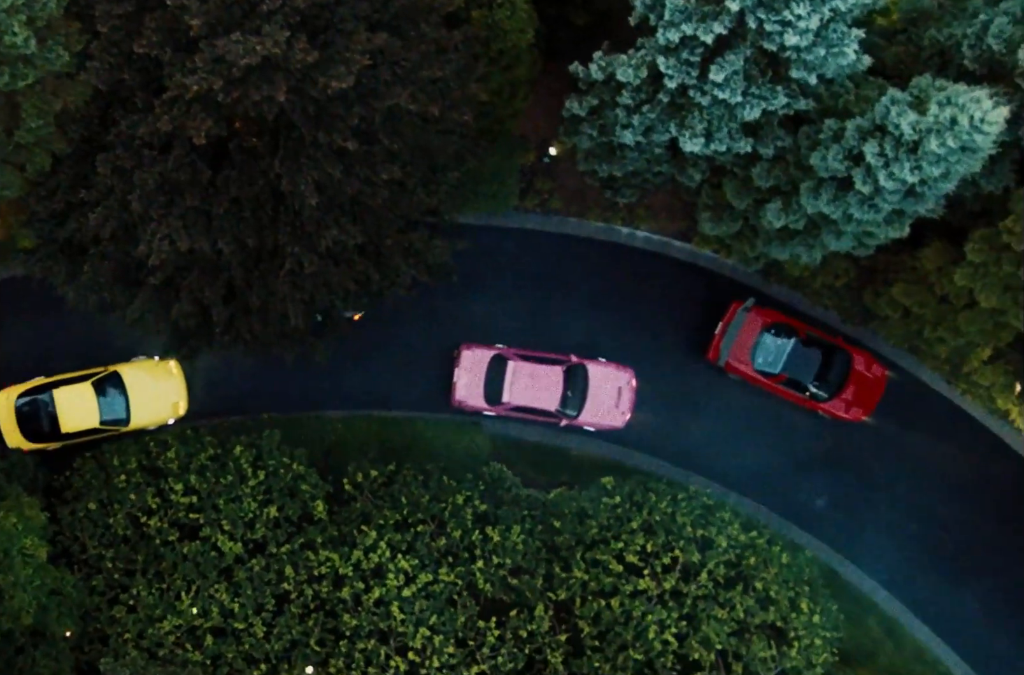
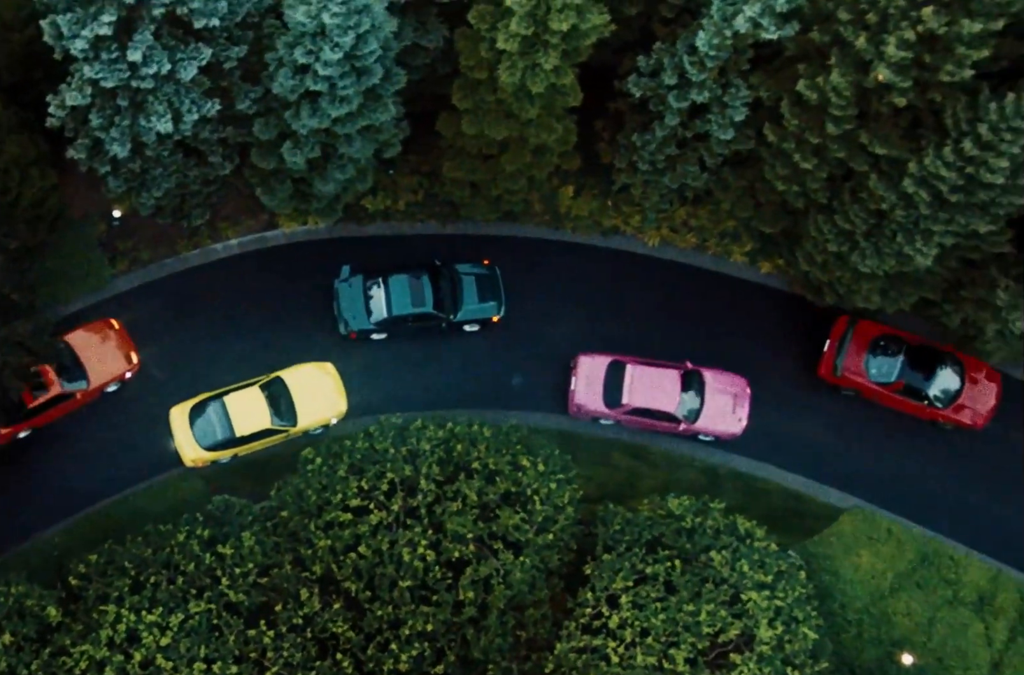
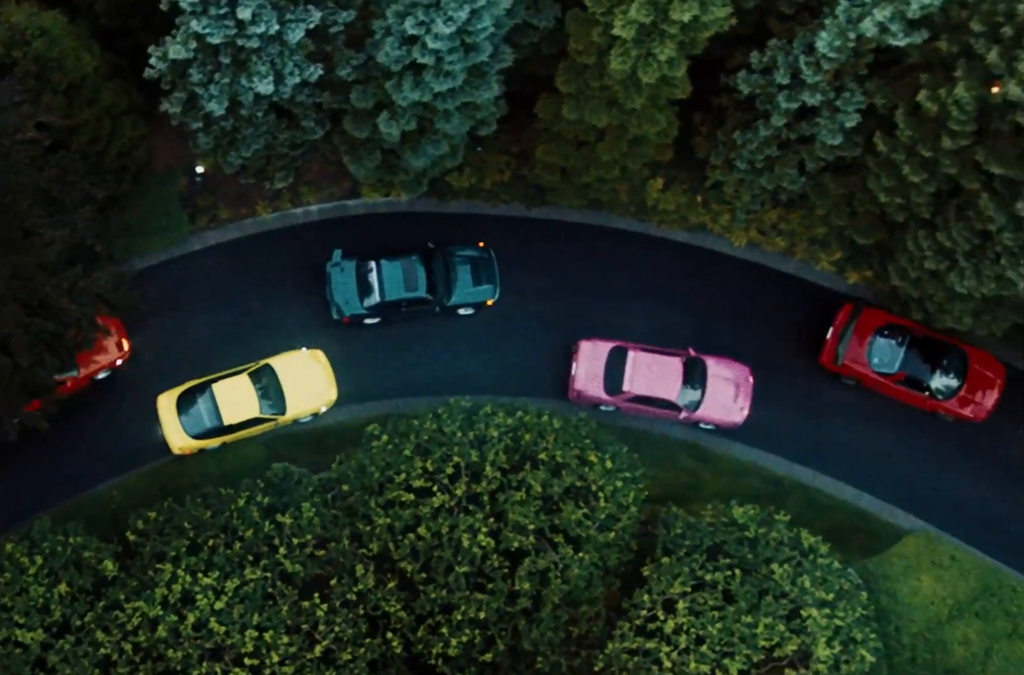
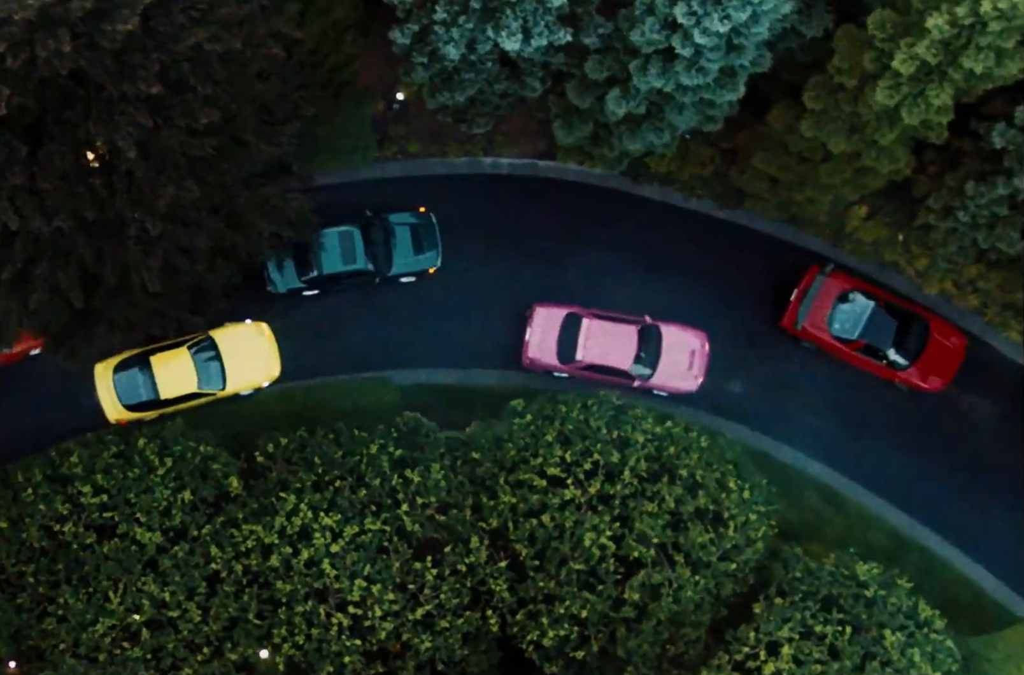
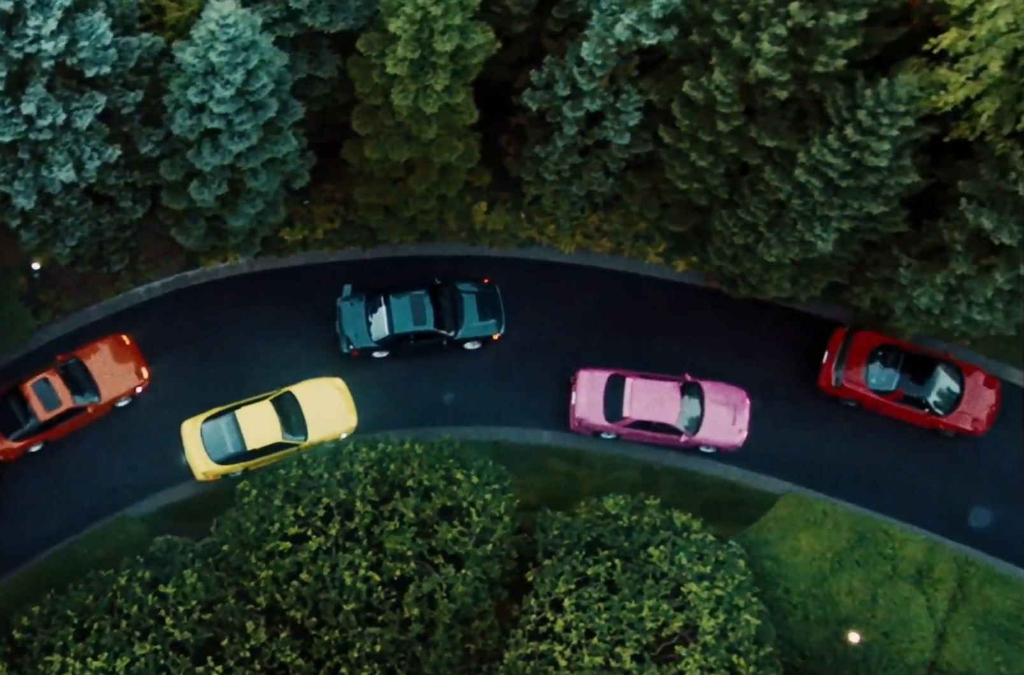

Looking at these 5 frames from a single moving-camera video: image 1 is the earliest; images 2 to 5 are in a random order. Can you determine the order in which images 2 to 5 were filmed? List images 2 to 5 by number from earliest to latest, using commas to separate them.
4, 3, 2, 5
